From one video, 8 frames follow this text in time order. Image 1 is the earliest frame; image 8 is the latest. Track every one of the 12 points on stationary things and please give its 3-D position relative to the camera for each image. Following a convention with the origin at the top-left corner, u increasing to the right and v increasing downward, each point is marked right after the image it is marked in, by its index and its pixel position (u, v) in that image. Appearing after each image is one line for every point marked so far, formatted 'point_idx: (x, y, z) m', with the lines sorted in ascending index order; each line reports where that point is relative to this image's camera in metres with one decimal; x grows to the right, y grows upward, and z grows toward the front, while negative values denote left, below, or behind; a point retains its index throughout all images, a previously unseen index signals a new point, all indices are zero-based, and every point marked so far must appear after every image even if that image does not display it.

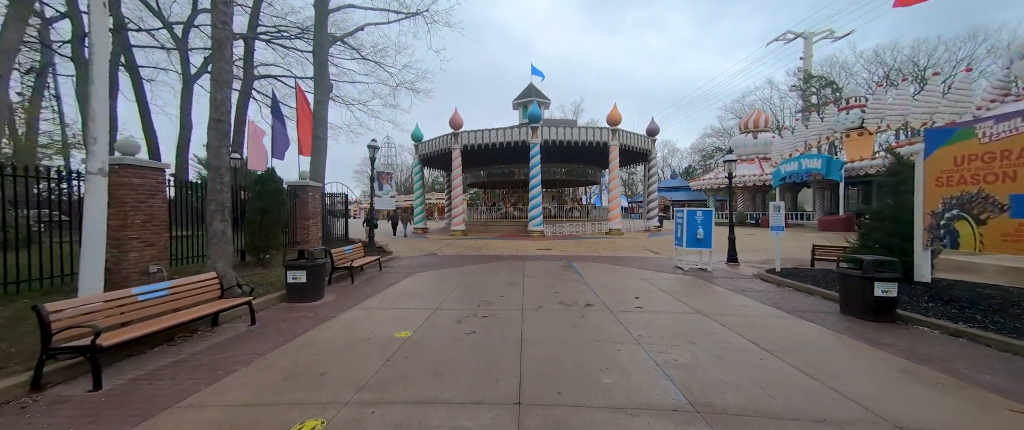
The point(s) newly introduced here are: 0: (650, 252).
0: (+6.1, -1.7, +13.7) m
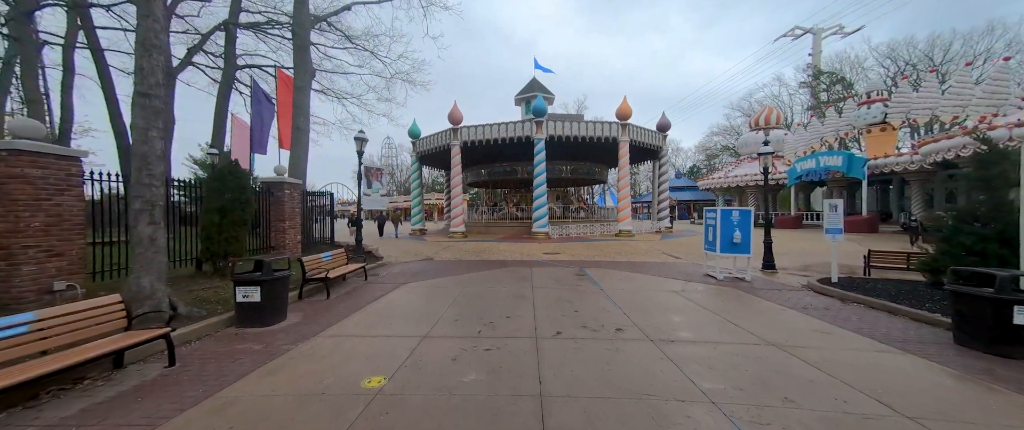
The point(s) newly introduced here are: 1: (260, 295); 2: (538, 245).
0: (+6.3, -1.7, +12.4) m
1: (-3.9, -1.2, +4.8) m
2: (+1.3, -1.5, +16.1) m
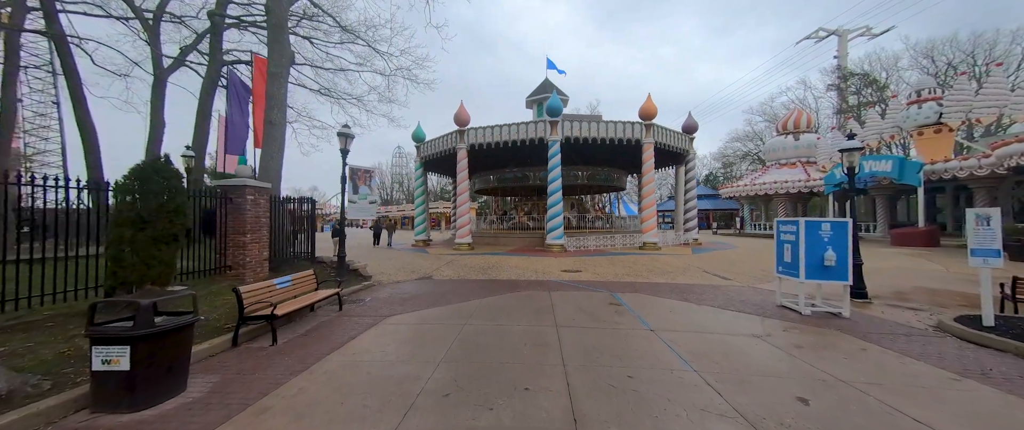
0: (+6.8, -2.1, +10.3) m
1: (-3.7, -1.4, +3.0) m
2: (+1.9, -2.0, +14.1) m
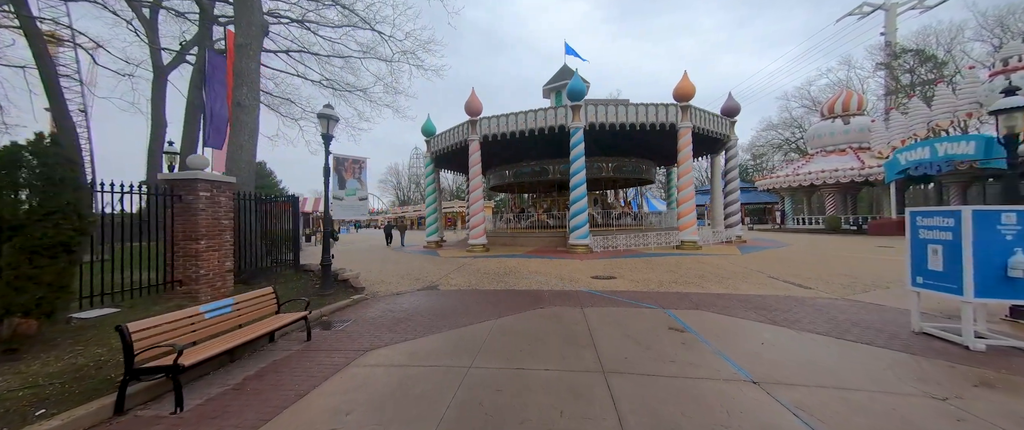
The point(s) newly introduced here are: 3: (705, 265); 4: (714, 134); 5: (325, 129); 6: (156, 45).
0: (+7.3, -1.9, +8.1) m
1: (-3.5, -1.4, +1.4) m
2: (+2.7, -1.9, +12.3) m
3: (+7.0, -1.8, +11.2) m
4: (+11.5, +4.6, +17.7) m
5: (-4.3, +2.0, +7.1) m
6: (-18.4, +8.8, +16.0) m
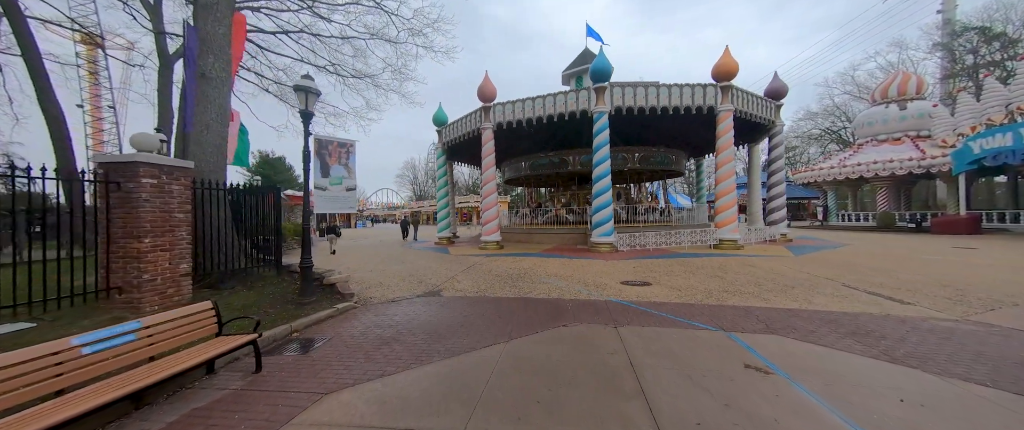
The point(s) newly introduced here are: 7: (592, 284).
0: (+7.7, -1.8, +6.4) m
1: (-3.5, -1.3, +0.3) m
2: (+3.2, -1.7, +10.8) m
3: (+7.5, -1.7, +9.5) m
4: (+12.4, +4.8, +15.6) m
5: (-4.0, +2.1, +5.9) m
6: (-17.6, +9.1, +15.5) m
7: (+2.1, -1.8, +8.0) m
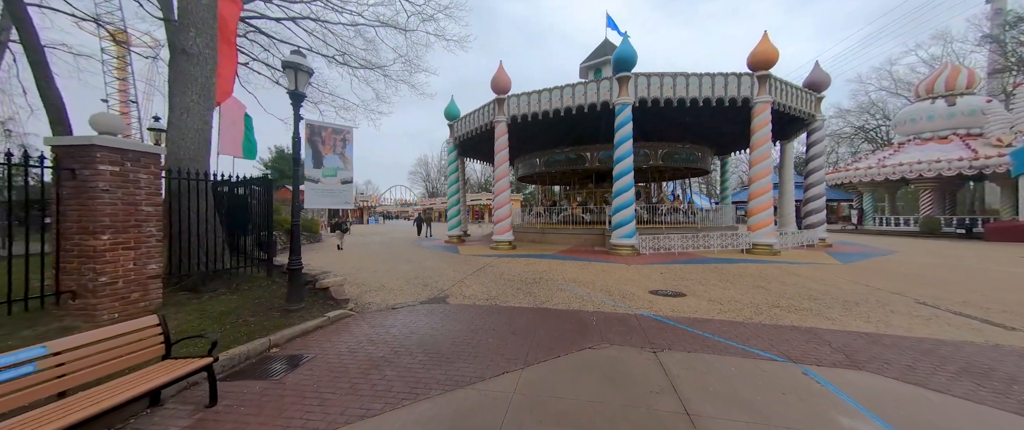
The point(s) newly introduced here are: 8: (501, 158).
0: (+7.9, -1.9, +5.3) m
1: (-3.4, -1.3, -0.4) m
2: (+3.7, -1.7, +9.8) m
3: (+7.8, -1.7, +8.4) m
4: (+13.1, +4.7, +14.3) m
5: (-3.7, +2.2, +5.2) m
6: (-16.8, +9.5, +15.2) m
7: (+2.4, -1.8, +7.1) m
8: (-0.5, +2.8, +15.1) m
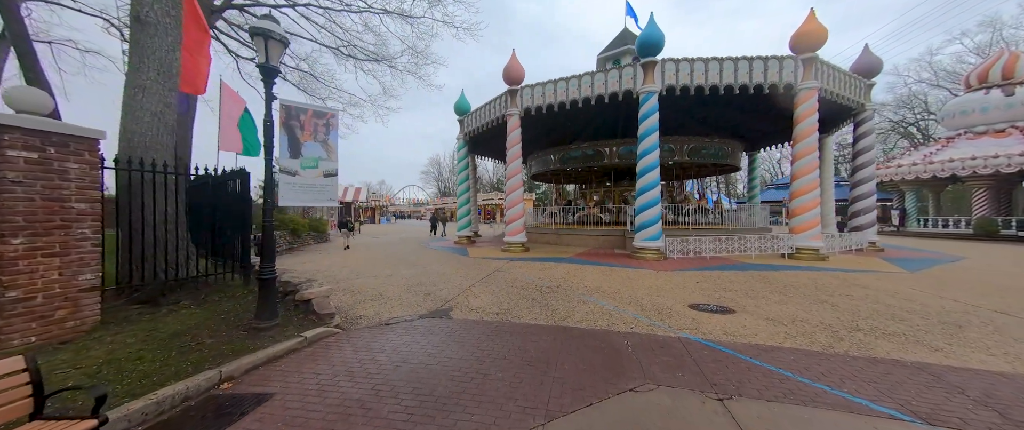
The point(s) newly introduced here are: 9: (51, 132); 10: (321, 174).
0: (+8.1, -1.9, +4.0) m
1: (-3.5, -1.3, -1.3) m
2: (+4.1, -1.7, +8.6) m
3: (+8.2, -1.8, +7.0) m
4: (+13.7, +4.7, +12.7) m
5: (-3.5, +2.2, +4.3) m
6: (-16.2, +9.5, +14.9) m
7: (+2.7, -1.8, +6.0) m
8: (+0.1, +2.8, +14.1) m
9: (-5.0, +0.9, +3.4) m
10: (-4.6, +1.0, +7.9) m
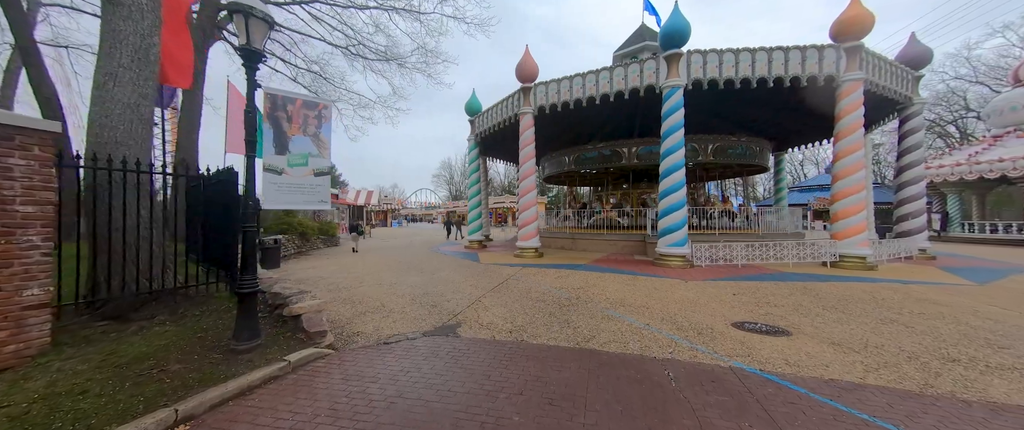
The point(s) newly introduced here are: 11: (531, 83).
0: (+8.3, -1.9, +3.0) m
1: (-3.4, -1.3, -1.9) m
2: (+4.4, -1.8, +7.8) m
3: (+8.5, -1.8, +6.0) m
4: (+14.2, +4.6, +11.6) m
5: (-3.3, +2.1, +3.8) m
6: (-15.6, +9.4, +14.8) m
7: (+3.0, -1.9, +5.2) m
8: (+0.6, +2.6, +13.4) m
9: (-4.8, +0.9, +2.9) m
10: (-4.3, +0.9, +7.4) m
11: (+0.8, +5.7, +13.2) m
